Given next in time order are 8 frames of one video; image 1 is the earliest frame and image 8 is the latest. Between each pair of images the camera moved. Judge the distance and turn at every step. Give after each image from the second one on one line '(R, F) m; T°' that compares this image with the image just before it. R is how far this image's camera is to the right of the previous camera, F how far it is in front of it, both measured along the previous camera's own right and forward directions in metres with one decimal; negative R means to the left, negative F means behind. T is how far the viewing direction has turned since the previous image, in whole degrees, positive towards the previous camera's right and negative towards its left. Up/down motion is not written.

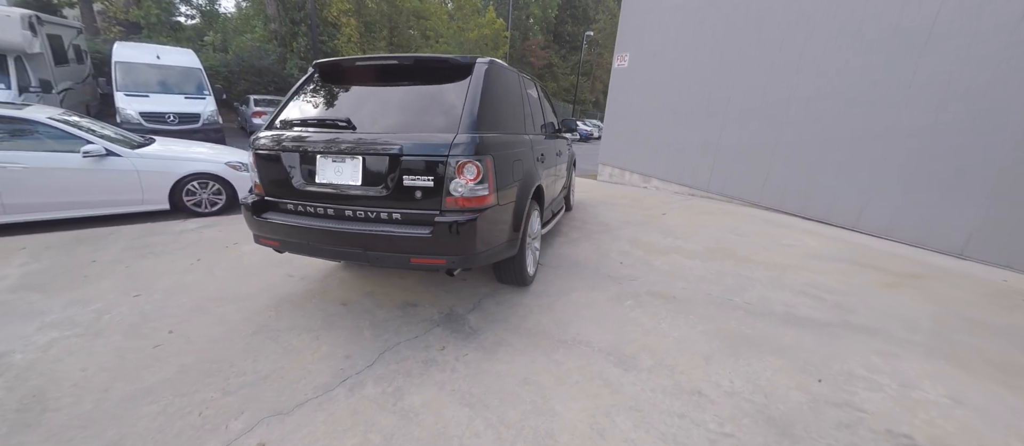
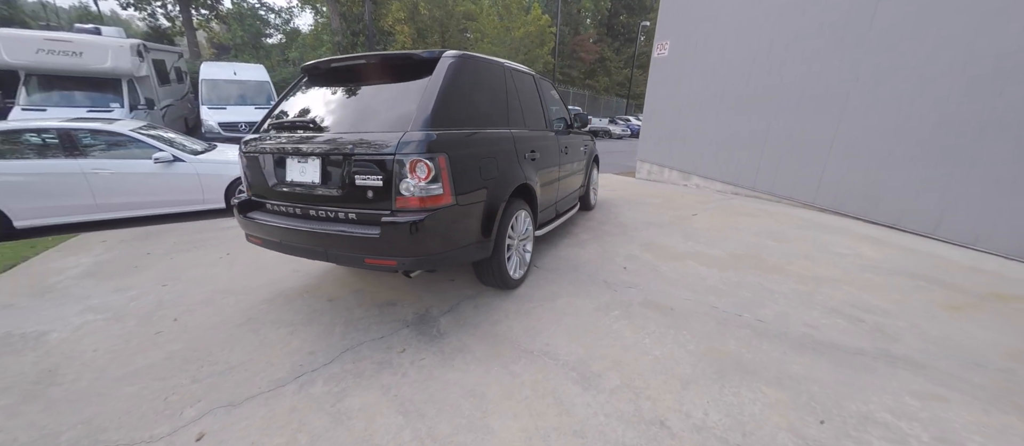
(+0.7, +0.2) m; -10°
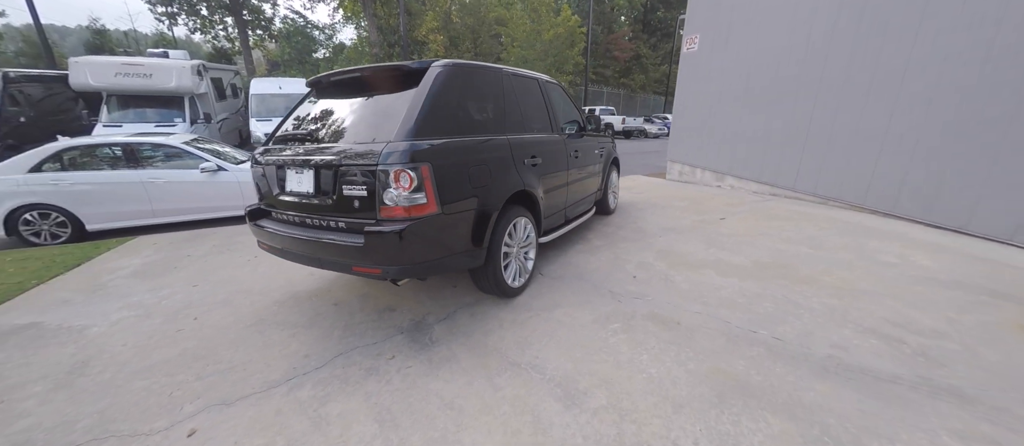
(+0.4, +0.1) m; -7°
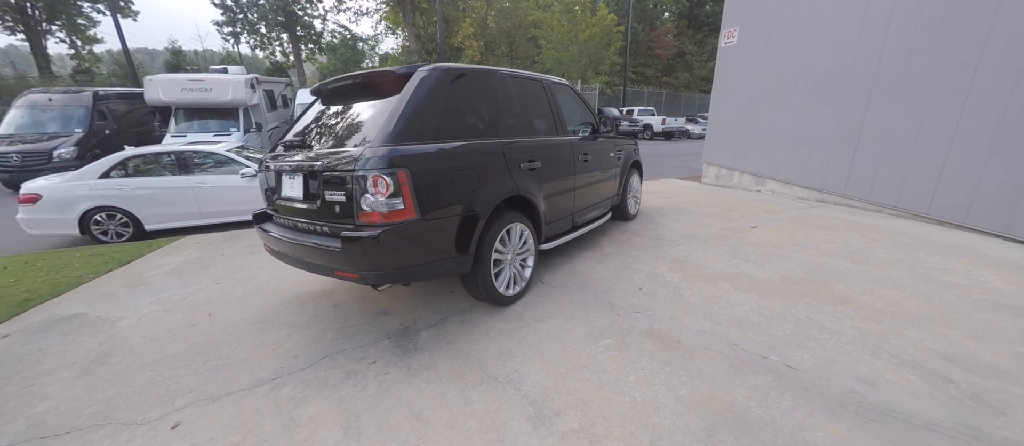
(+0.4, +0.1) m; -7°
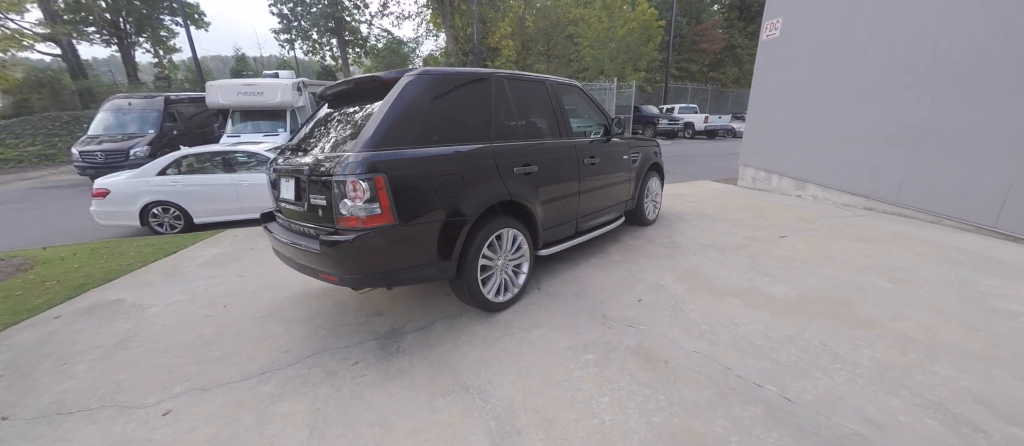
(+0.4, +0.1) m; -7°
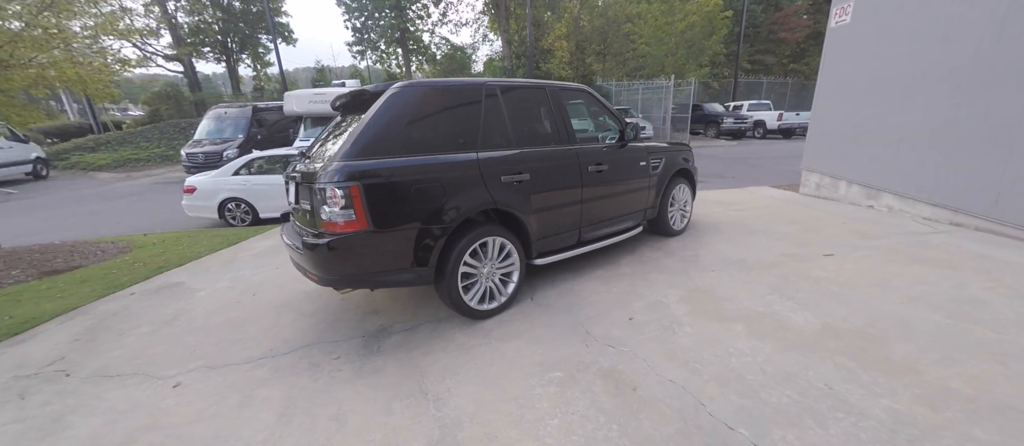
(+0.6, +0.1) m; -10°
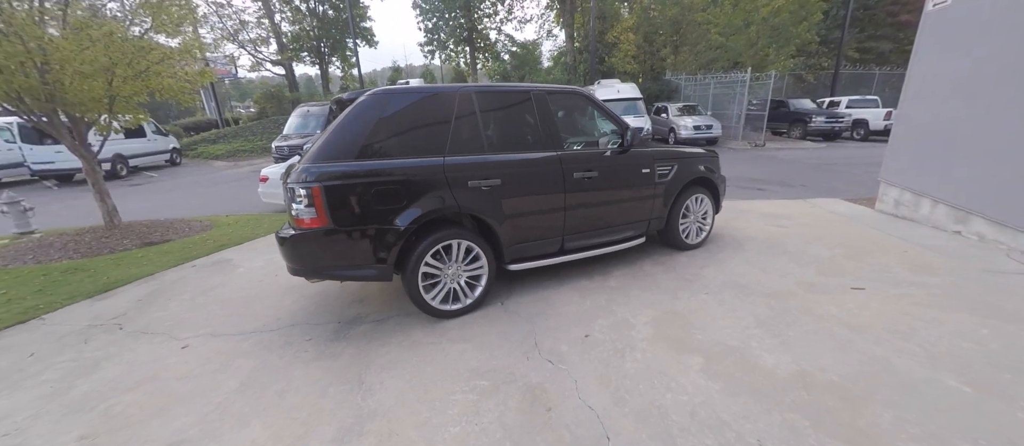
(+0.8, +0.1) m; -11°
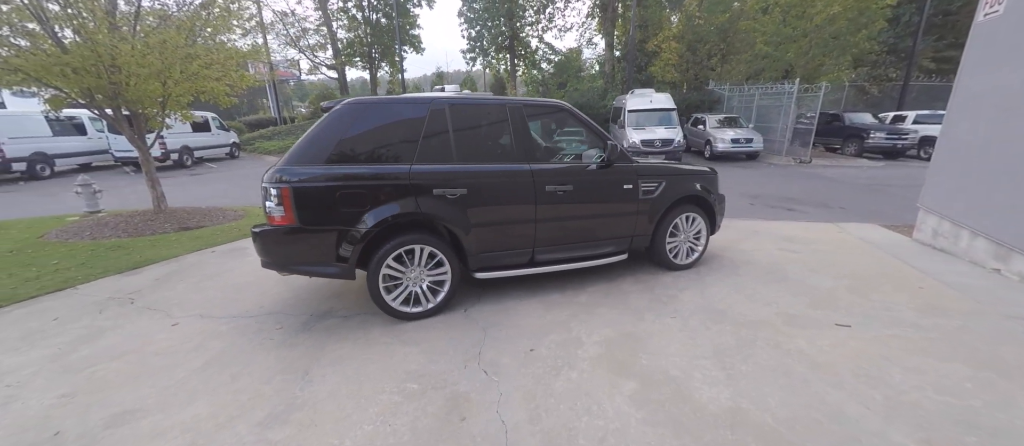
(+0.6, +0.1) m; -7°
